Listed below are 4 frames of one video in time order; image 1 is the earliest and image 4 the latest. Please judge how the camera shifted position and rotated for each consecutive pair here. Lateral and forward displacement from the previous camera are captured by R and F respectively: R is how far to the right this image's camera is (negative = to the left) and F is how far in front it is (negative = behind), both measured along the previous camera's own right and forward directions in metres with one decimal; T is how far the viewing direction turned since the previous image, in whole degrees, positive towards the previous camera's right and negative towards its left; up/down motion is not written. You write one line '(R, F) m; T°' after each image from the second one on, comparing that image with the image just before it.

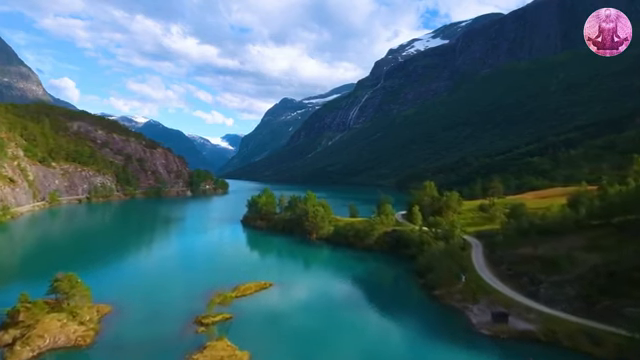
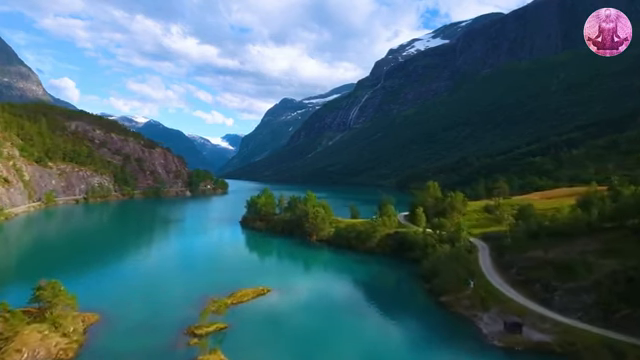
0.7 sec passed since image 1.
(0.0, +1.5) m; 0°
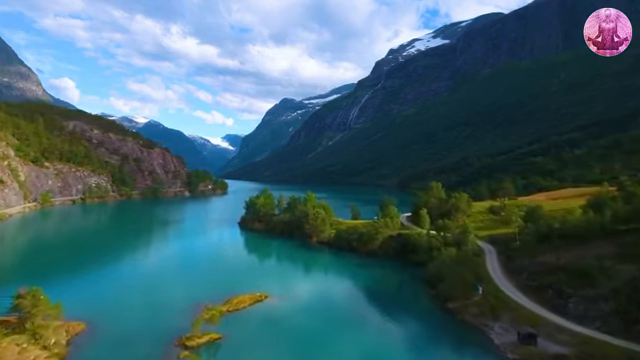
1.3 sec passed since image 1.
(0.0, +1.5) m; 0°
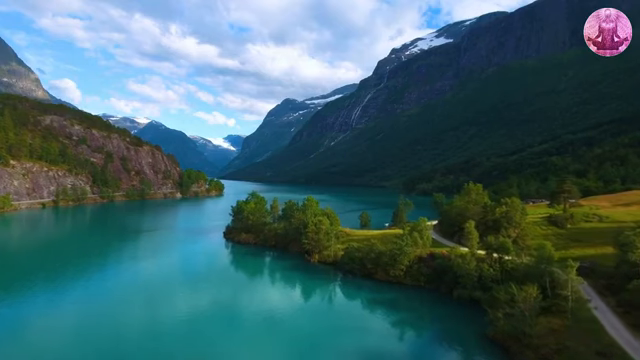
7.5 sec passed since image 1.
(-0.2, +12.6) m; 0°
